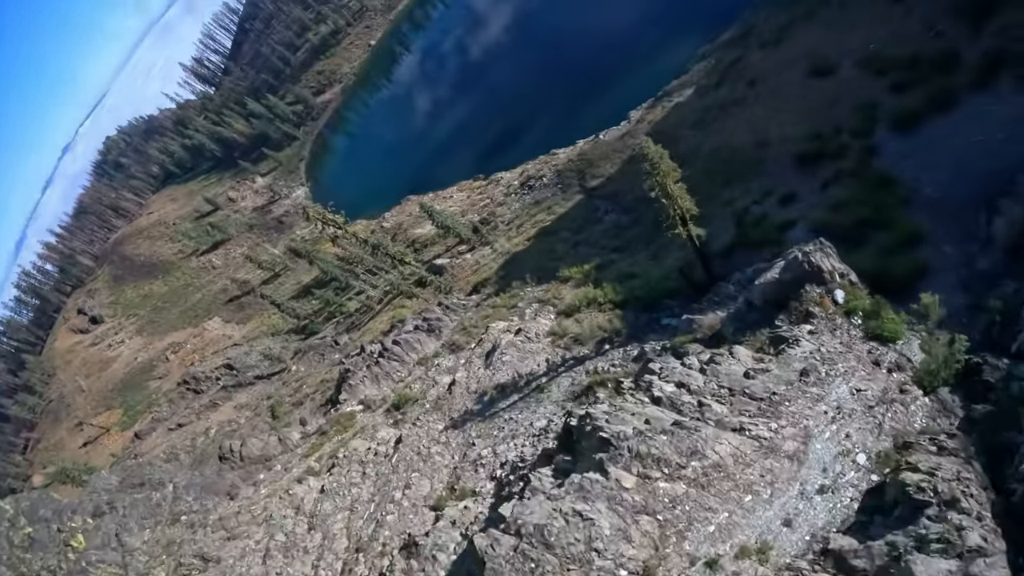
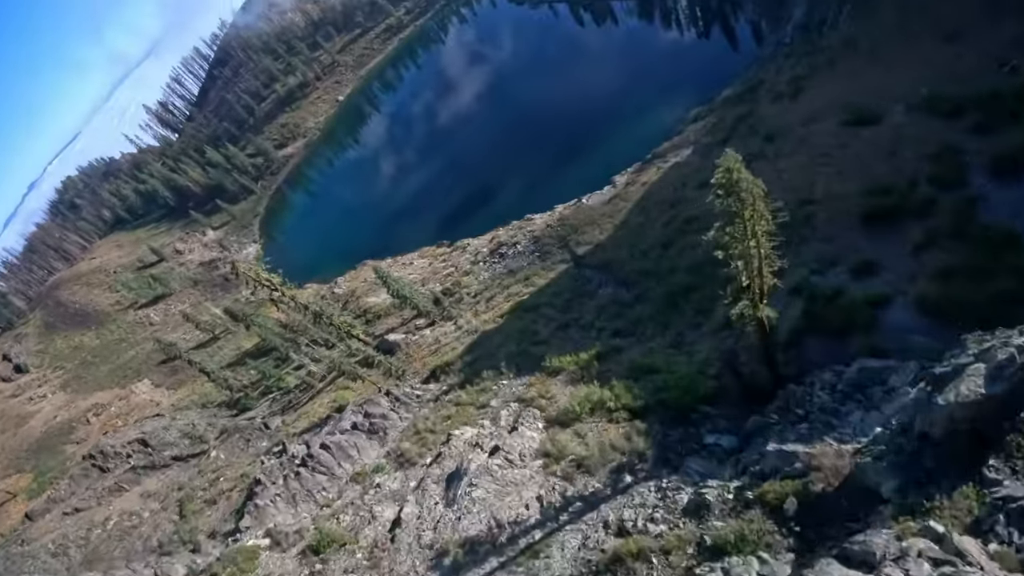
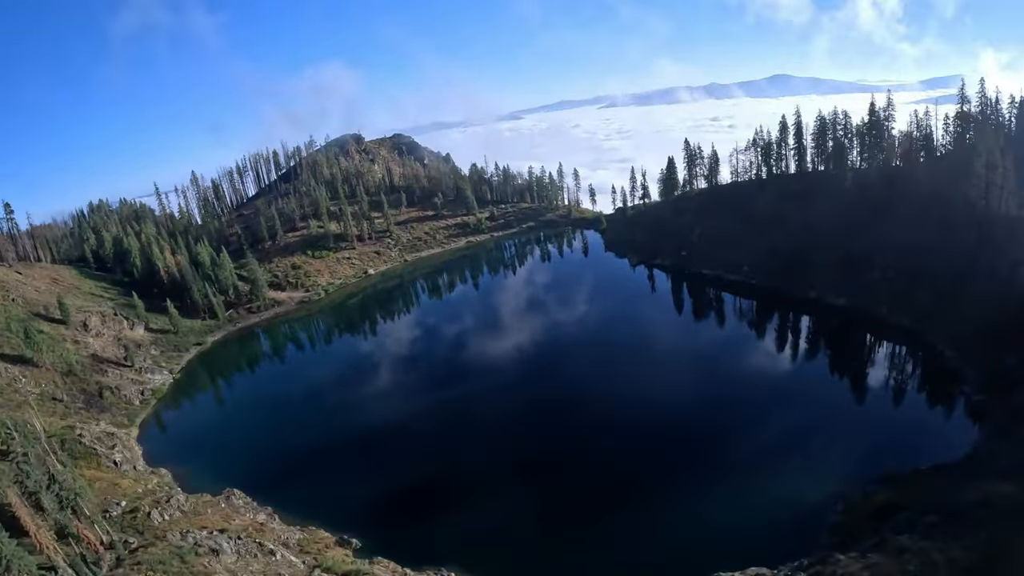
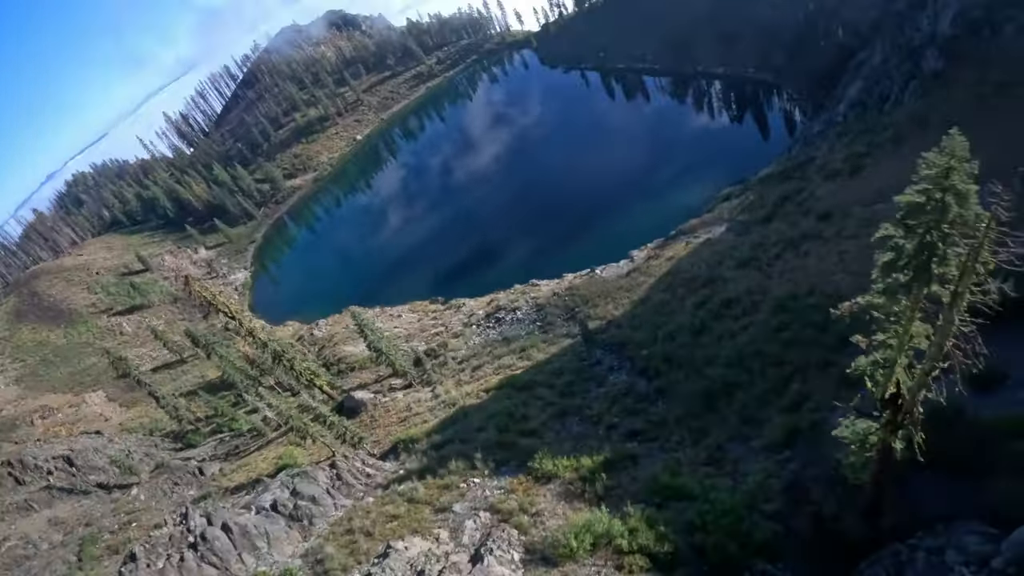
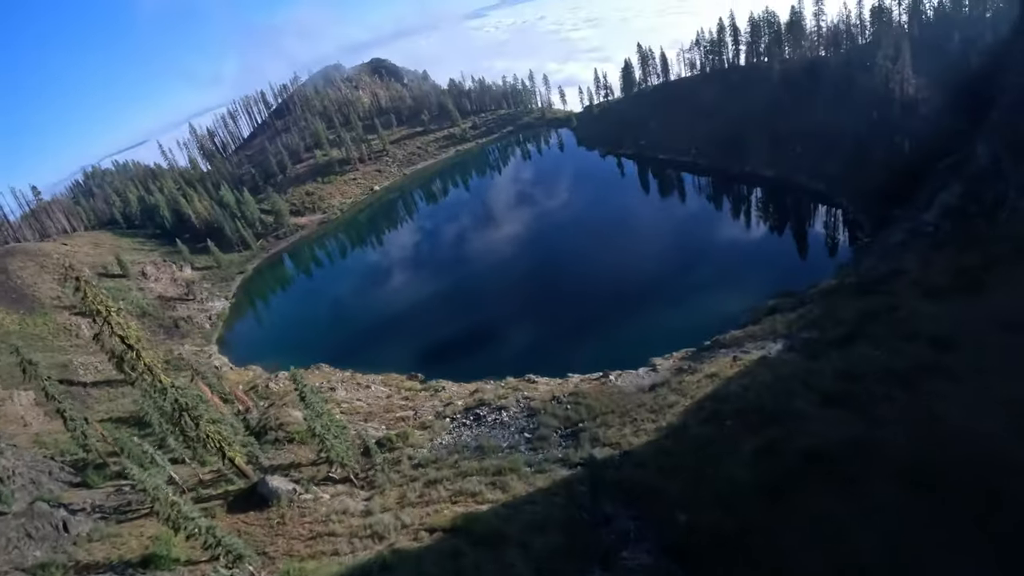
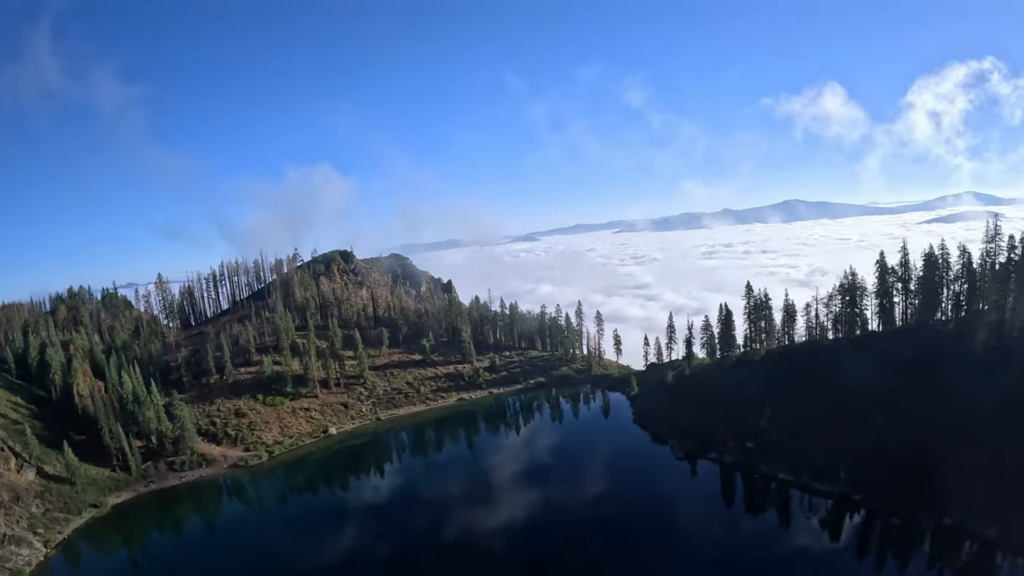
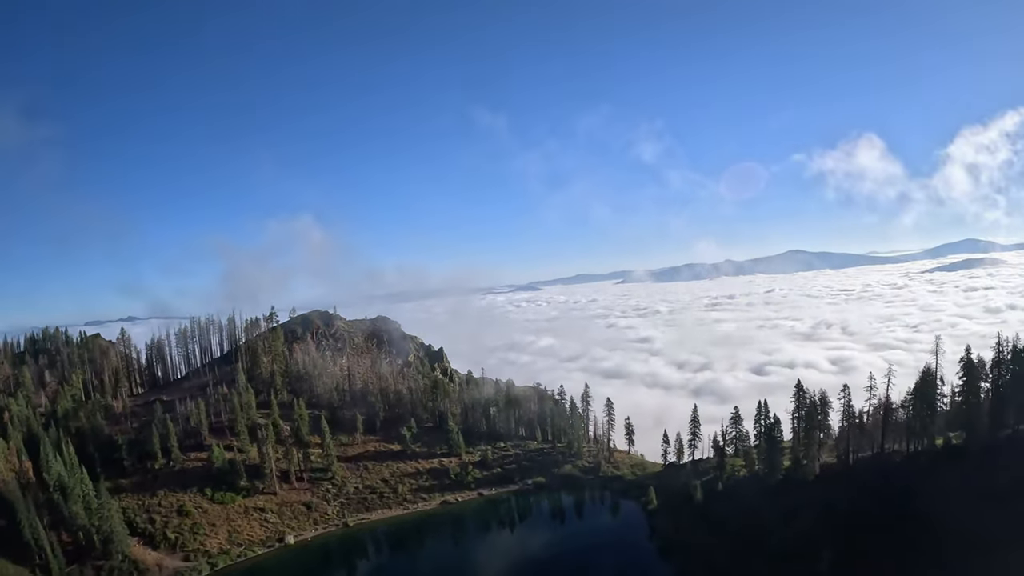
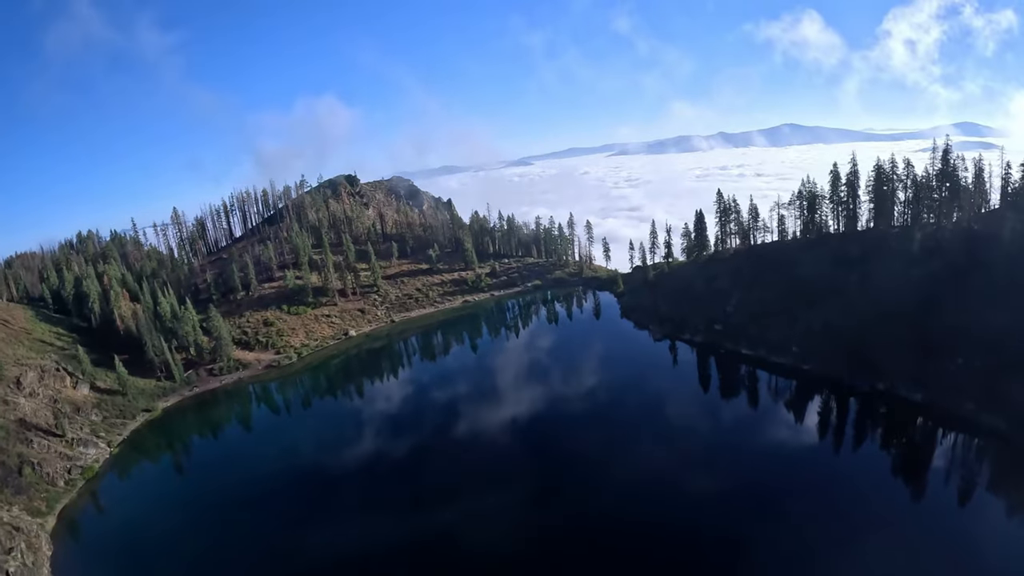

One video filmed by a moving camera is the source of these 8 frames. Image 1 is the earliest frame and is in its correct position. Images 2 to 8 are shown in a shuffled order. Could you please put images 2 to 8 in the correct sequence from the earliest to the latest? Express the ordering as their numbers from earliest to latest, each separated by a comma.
2, 4, 5, 3, 8, 6, 7
